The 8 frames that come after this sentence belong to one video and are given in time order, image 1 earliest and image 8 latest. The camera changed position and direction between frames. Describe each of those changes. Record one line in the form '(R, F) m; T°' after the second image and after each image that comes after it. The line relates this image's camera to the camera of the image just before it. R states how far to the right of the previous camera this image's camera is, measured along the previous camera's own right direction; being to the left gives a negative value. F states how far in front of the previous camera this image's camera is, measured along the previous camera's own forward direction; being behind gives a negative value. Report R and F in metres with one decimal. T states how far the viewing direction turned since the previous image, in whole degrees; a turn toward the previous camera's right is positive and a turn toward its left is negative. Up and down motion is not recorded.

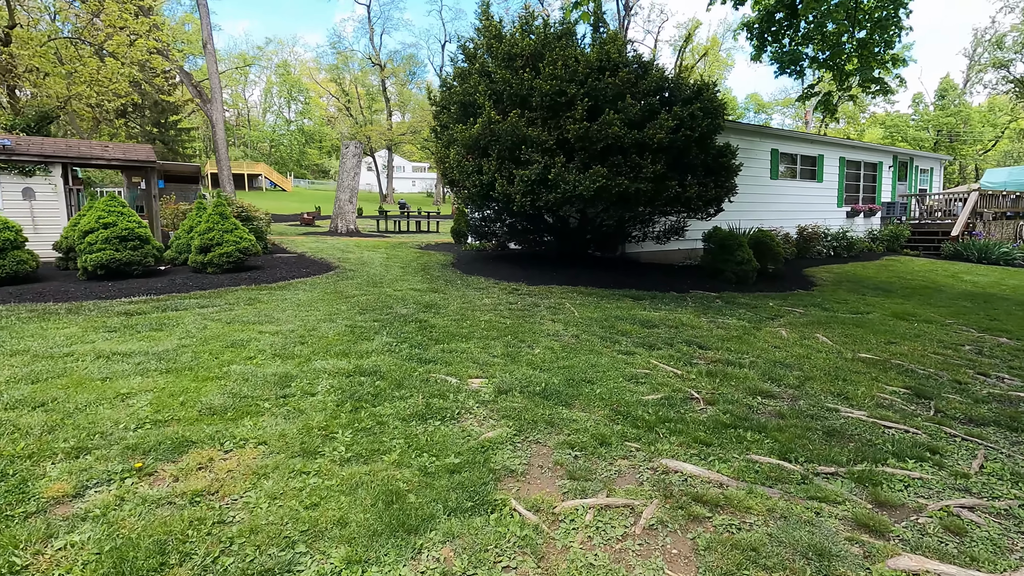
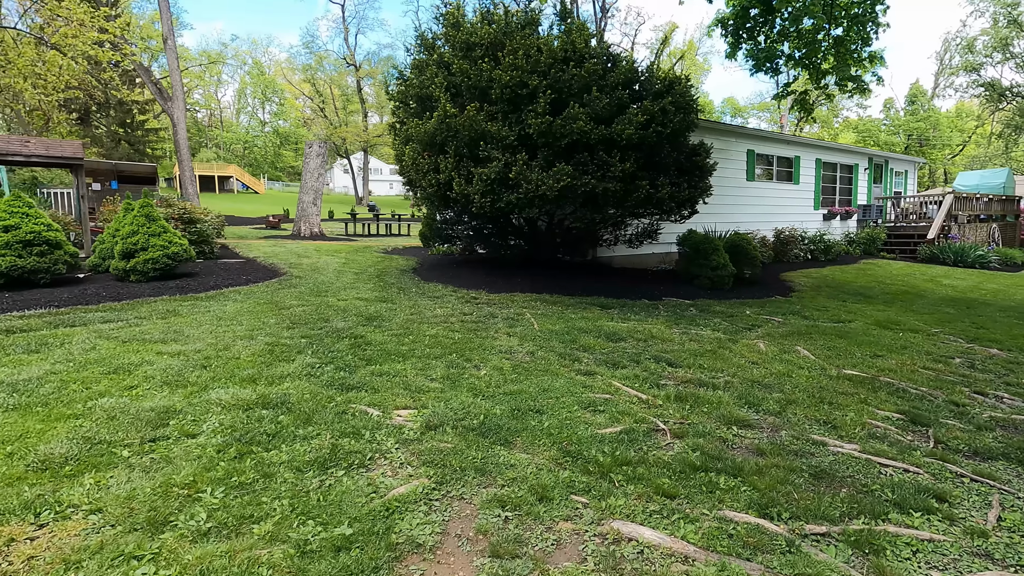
(+0.3, +0.6) m; +2°
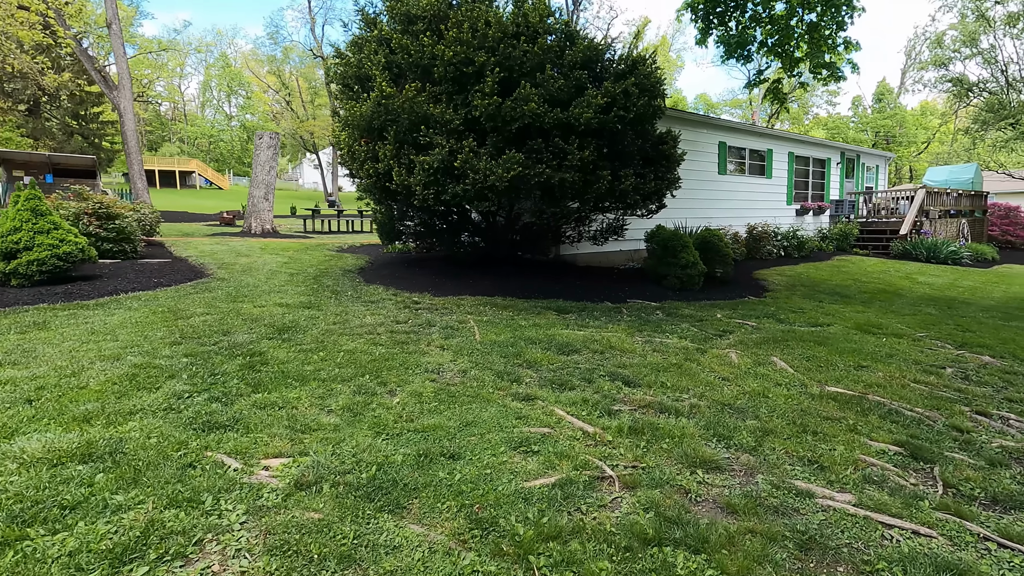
(+0.3, +0.7) m; +2°
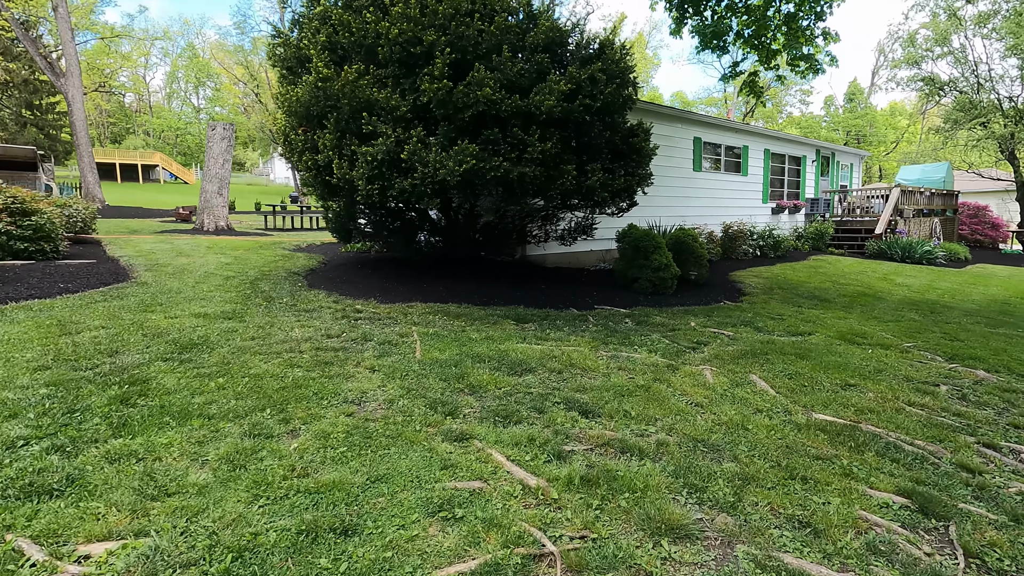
(+0.2, +0.6) m; +2°
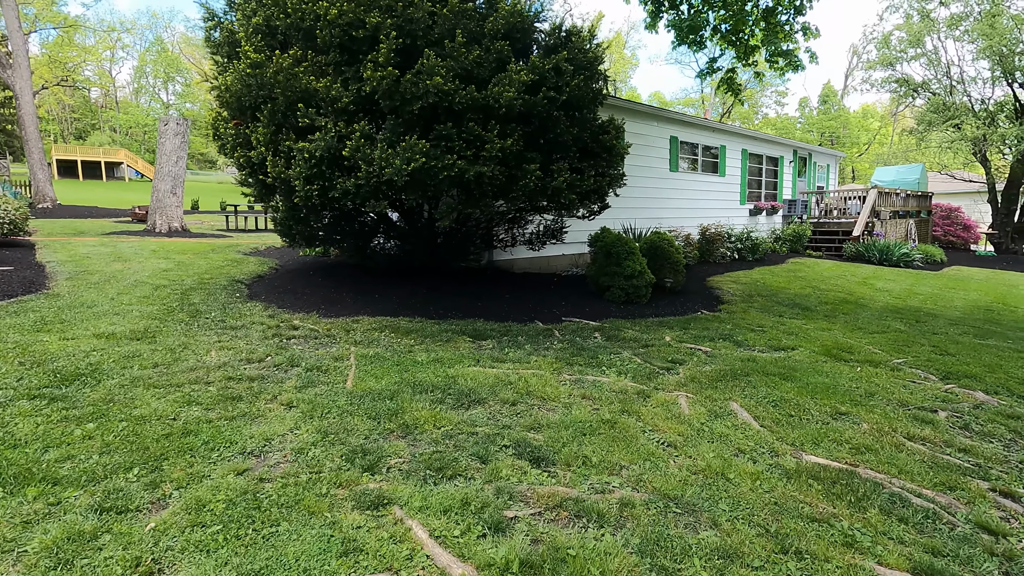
(+0.2, +0.5) m; +2°
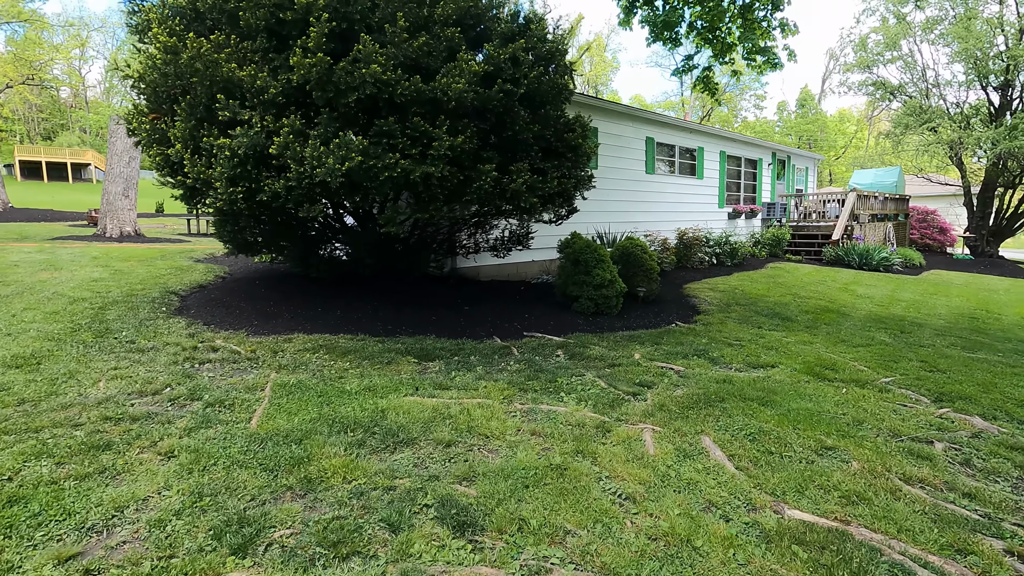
(+0.3, +0.5) m; +2°
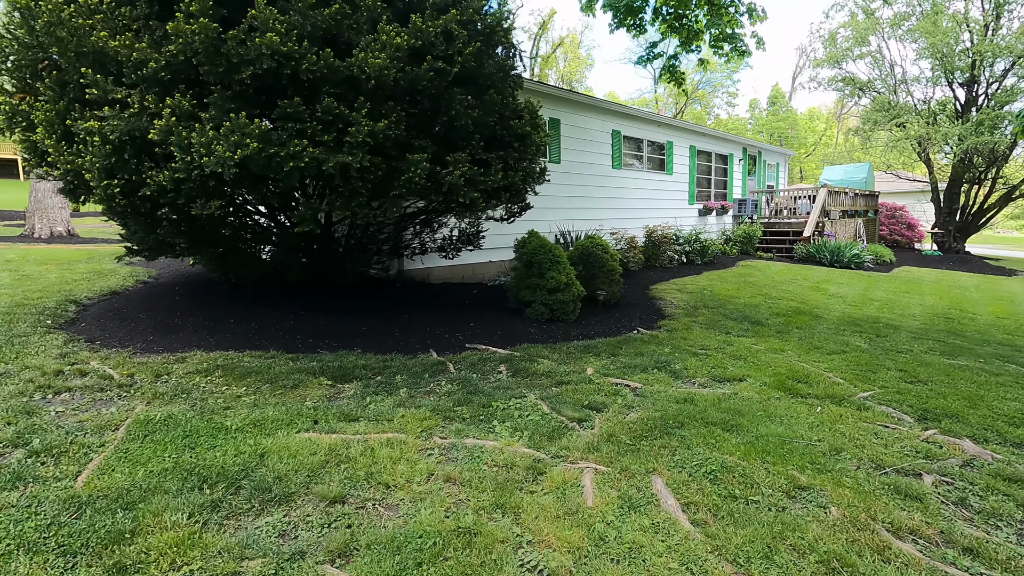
(+0.3, +0.5) m; +2°
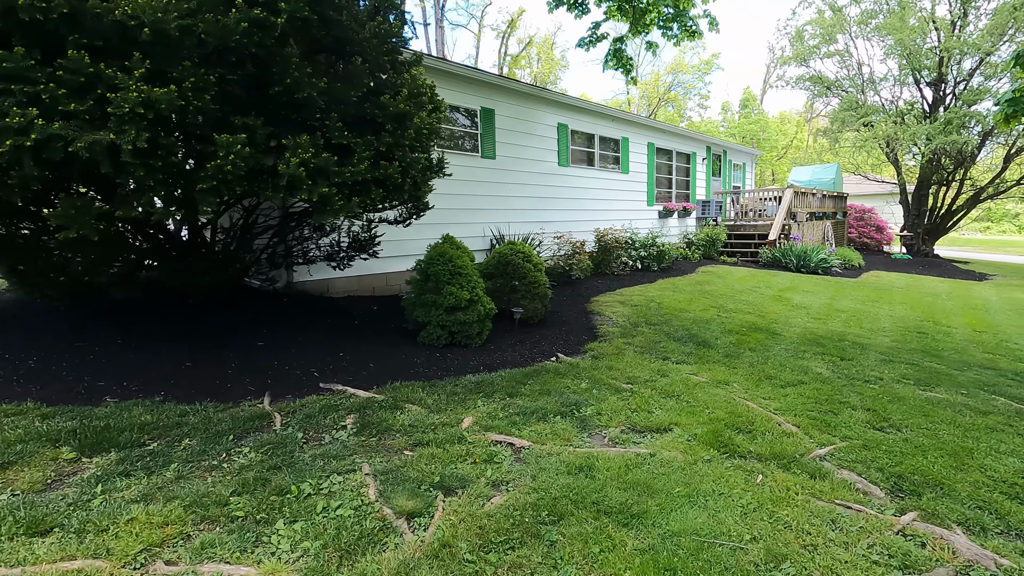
(+0.7, +1.0) m; +2°
